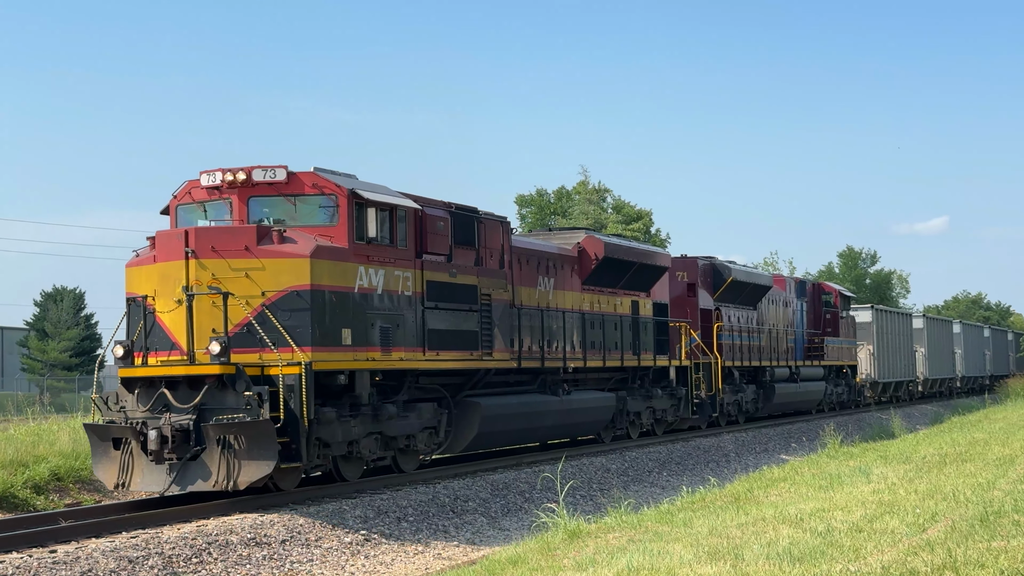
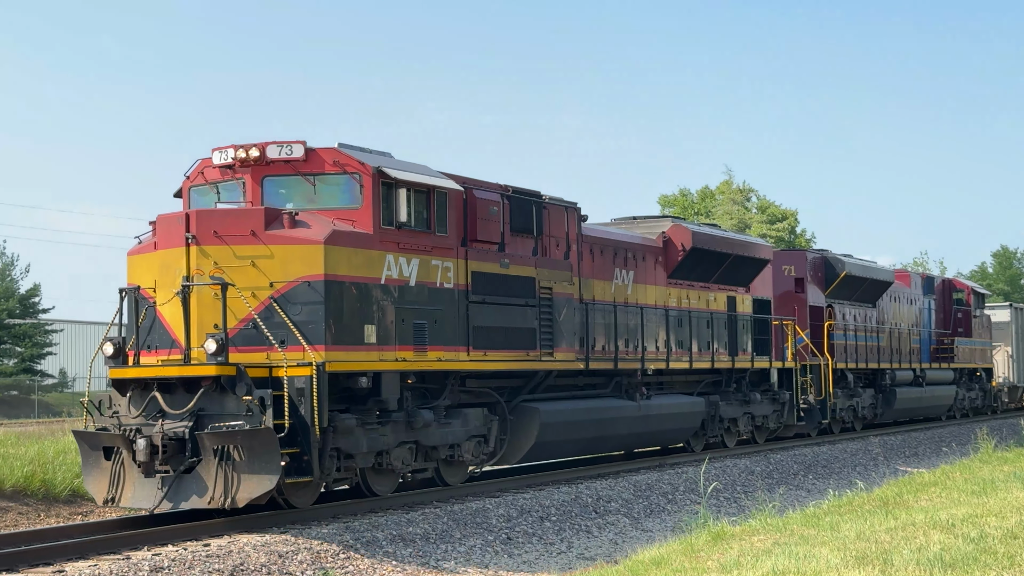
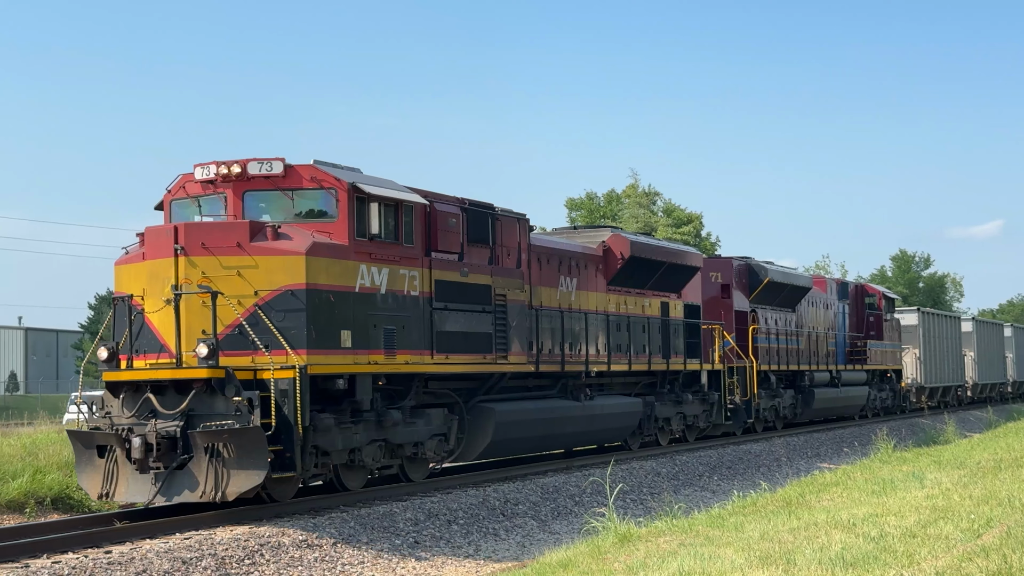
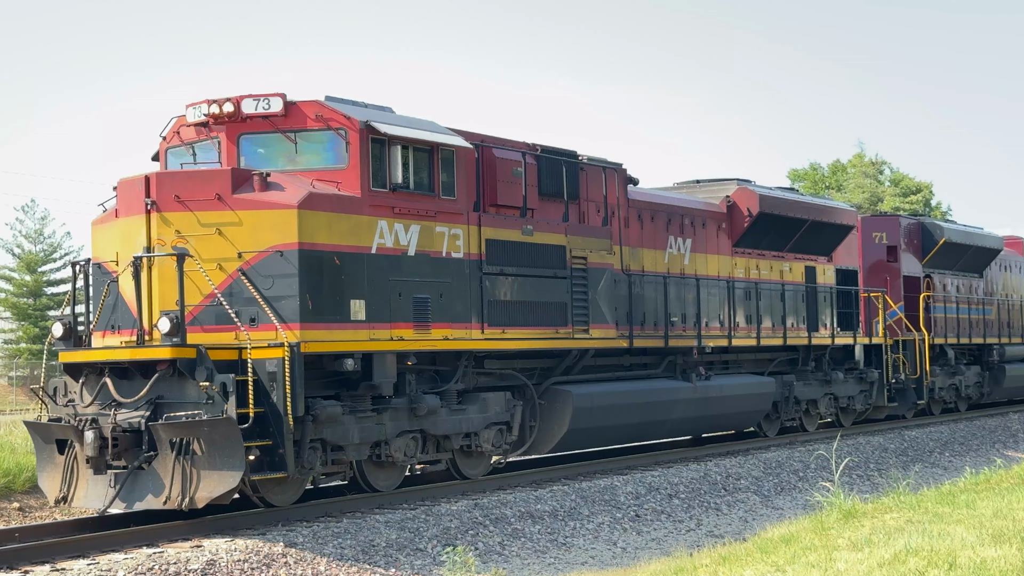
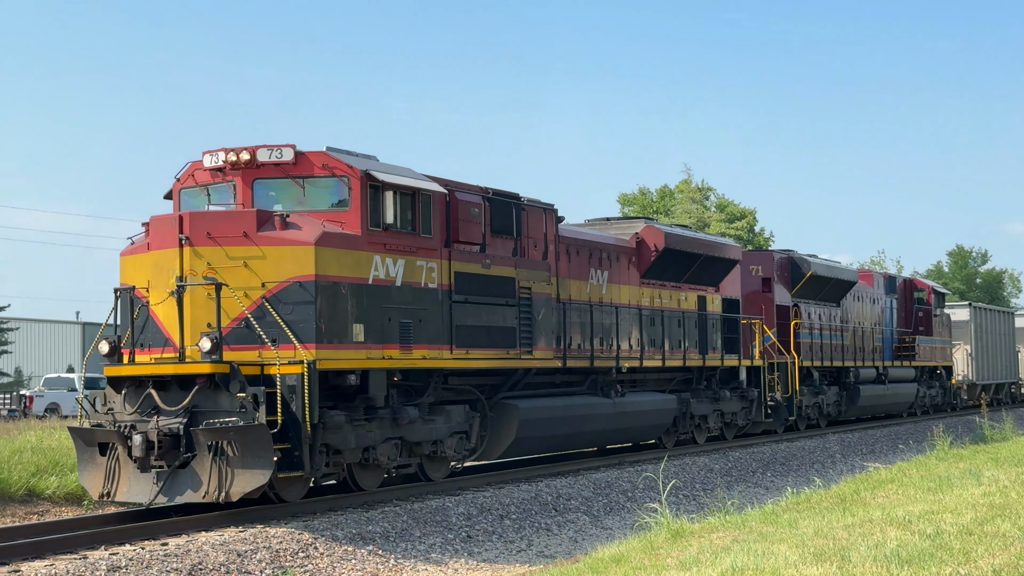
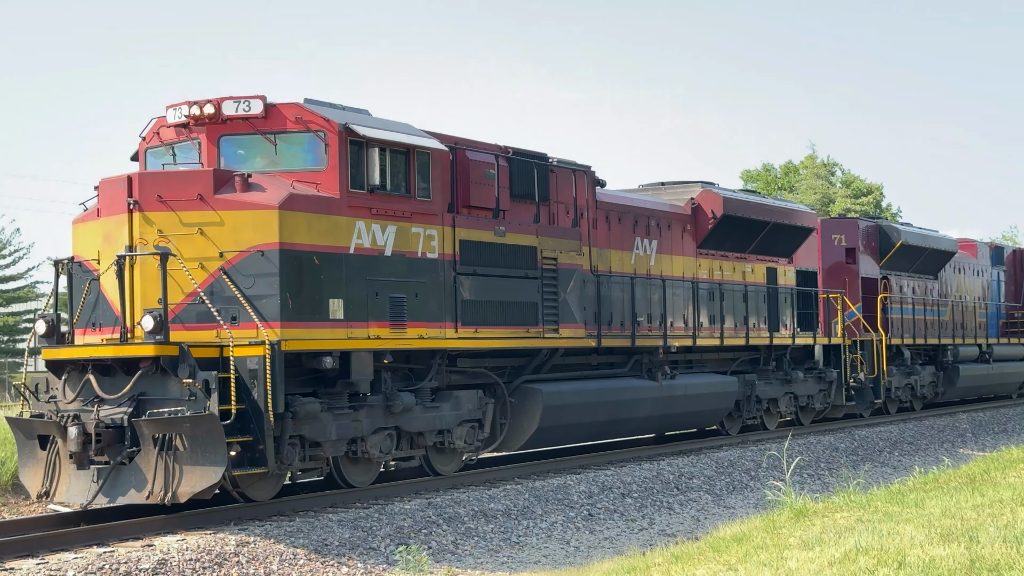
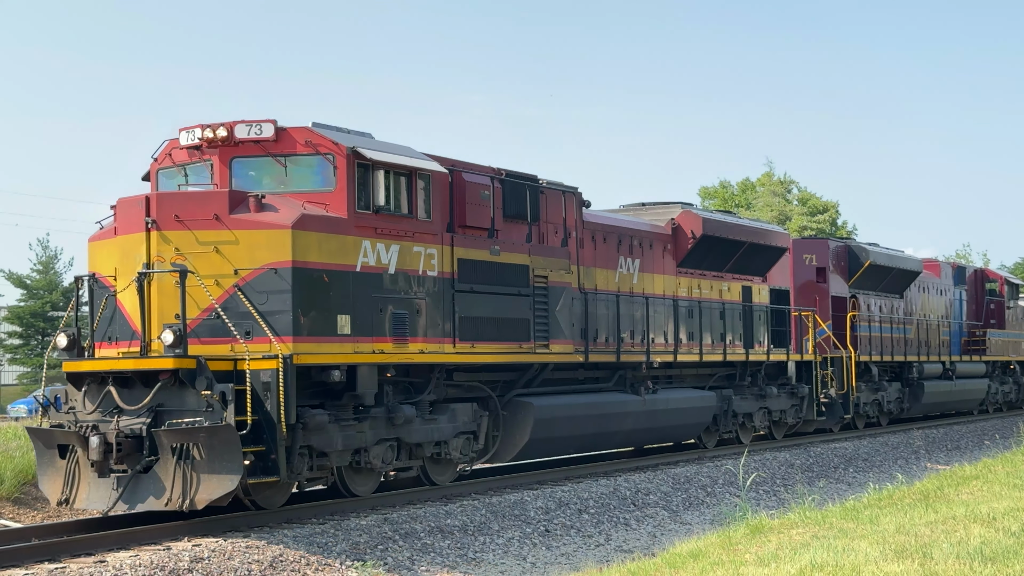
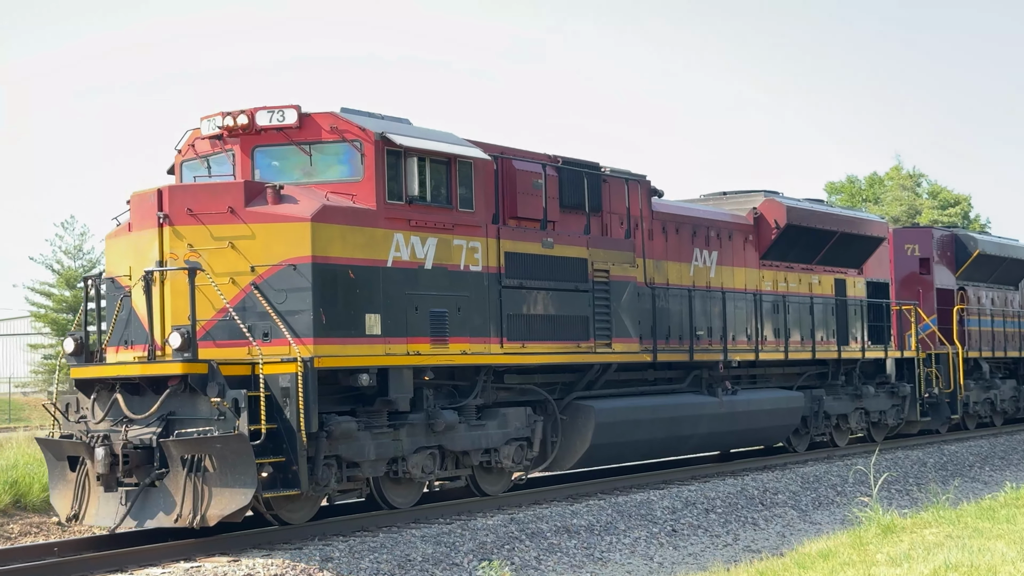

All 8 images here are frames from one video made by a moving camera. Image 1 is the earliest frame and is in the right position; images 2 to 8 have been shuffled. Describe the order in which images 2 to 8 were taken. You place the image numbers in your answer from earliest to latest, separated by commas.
3, 5, 2, 7, 6, 4, 8
